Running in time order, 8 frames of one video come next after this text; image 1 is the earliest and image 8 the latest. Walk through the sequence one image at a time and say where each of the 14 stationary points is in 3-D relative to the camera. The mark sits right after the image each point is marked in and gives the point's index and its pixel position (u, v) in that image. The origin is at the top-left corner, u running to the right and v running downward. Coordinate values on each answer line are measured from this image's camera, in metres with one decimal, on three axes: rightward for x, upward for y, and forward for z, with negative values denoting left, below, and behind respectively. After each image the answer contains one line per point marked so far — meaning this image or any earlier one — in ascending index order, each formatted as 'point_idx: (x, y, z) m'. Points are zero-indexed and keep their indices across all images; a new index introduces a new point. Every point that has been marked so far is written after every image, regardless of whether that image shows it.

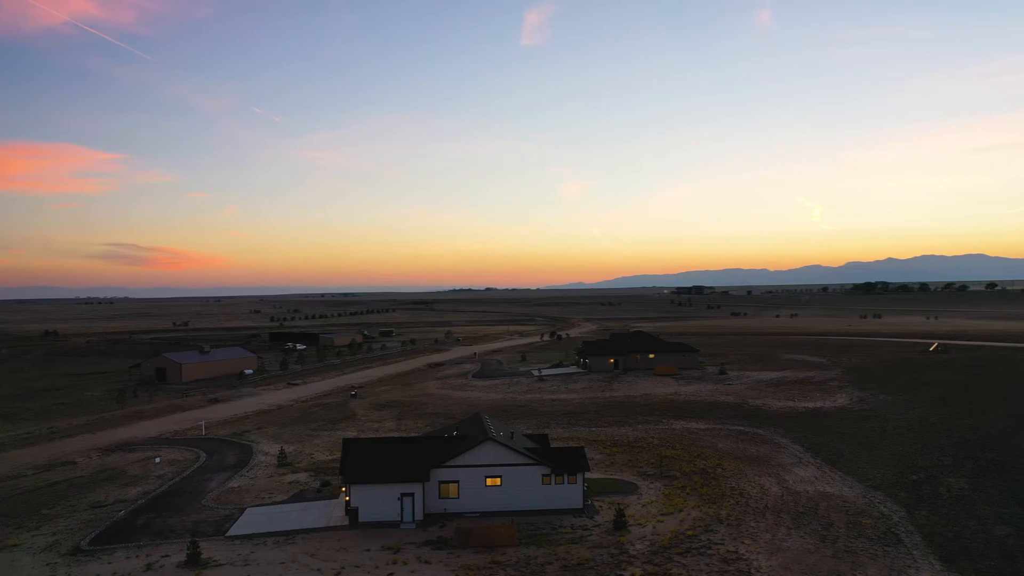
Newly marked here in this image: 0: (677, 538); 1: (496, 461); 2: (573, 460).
0: (+4.4, -6.6, +16.9) m
1: (-0.5, -5.2, +19.2) m
2: (+1.8, -5.3, +19.8) m
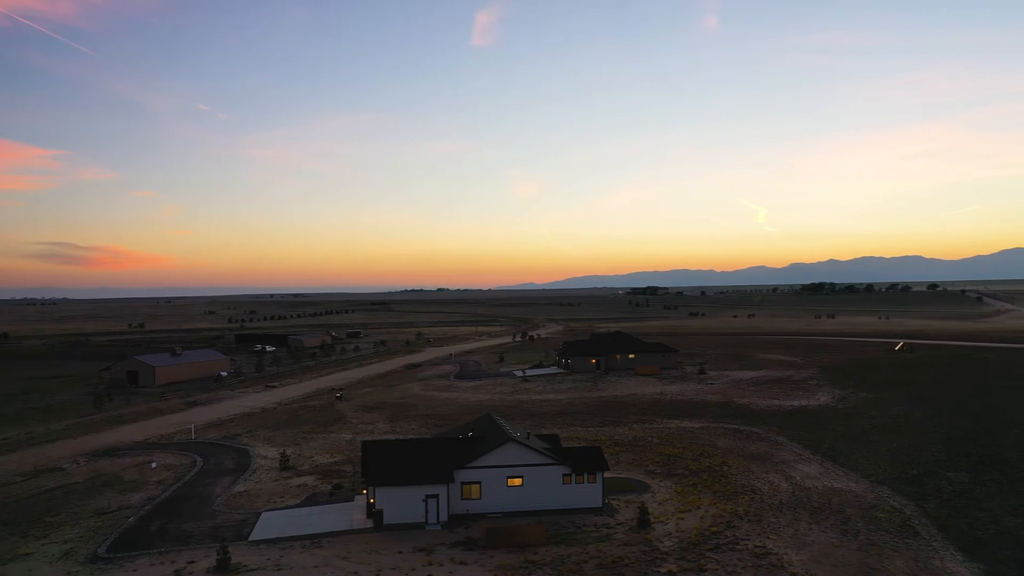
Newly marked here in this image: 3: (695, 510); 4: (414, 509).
0: (+5.1, -6.6, +17.2) m
1: (+0.1, -5.2, +19.2) m
2: (+2.4, -5.3, +19.9) m
3: (+5.6, -6.8, +19.6) m
4: (-2.7, -6.2, +18.1) m
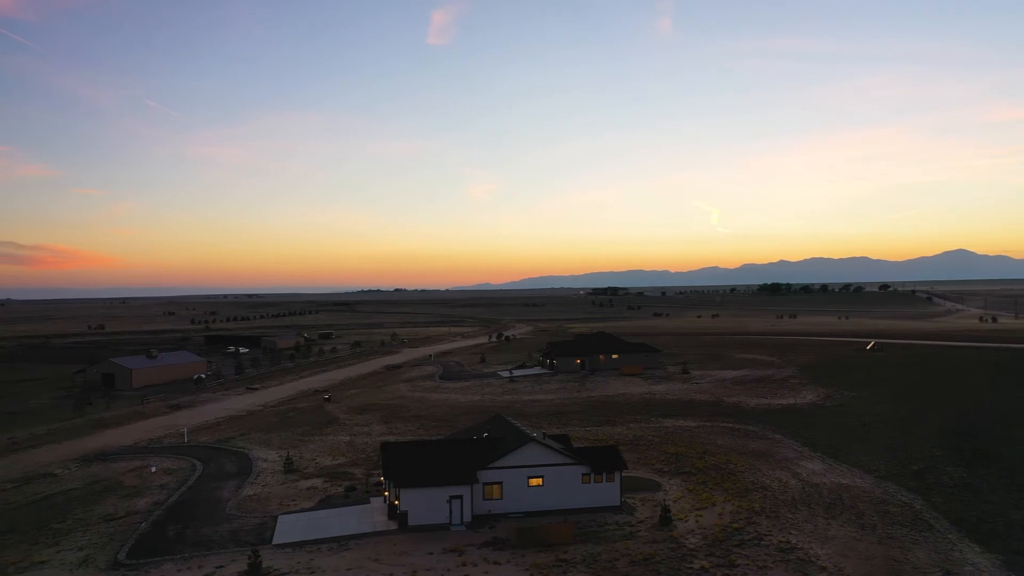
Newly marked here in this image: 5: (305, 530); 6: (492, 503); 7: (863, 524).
0: (+5.8, -6.6, +17.6) m
1: (+0.8, -5.2, +19.3) m
2: (+3.0, -5.3, +20.1) m
3: (+6.2, -6.8, +19.9) m
4: (-2.1, -6.3, +18.1) m
5: (-5.9, -6.9, +18.2) m
6: (-0.6, -6.4, +19.0) m
7: (+9.6, -6.5, +17.6) m
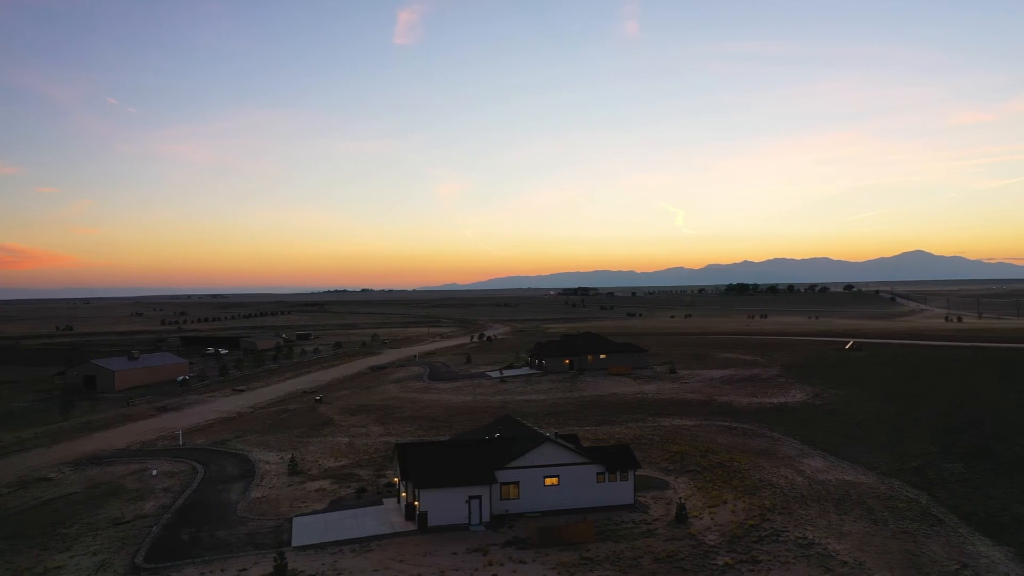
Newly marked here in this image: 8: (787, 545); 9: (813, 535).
0: (+6.4, -6.6, +17.9) m
1: (+1.3, -5.2, +19.5) m
2: (+3.5, -5.4, +20.3) m
3: (+6.7, -6.8, +20.2) m
4: (-1.5, -6.3, +18.1) m
5: (-5.3, -6.9, +18.1) m
6: (-0.1, -6.4, +19.0) m
7: (+10.2, -6.5, +18.0) m
8: (+7.0, -6.5, +16.3) m
9: (+8.0, -6.5, +16.9) m
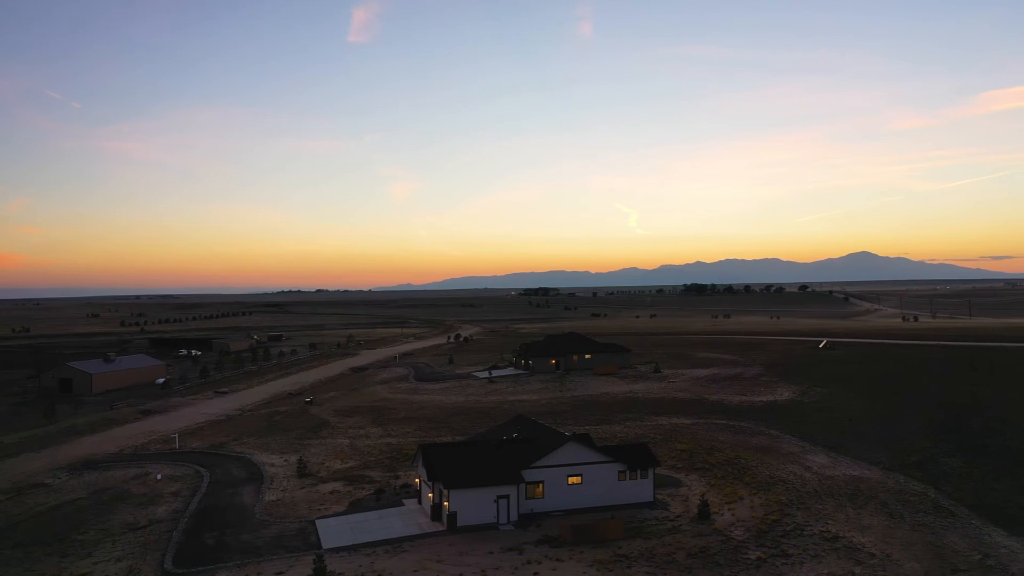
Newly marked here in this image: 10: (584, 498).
0: (+7.2, -6.7, +18.3) m
1: (+2.0, -5.3, +19.7) m
2: (+4.2, -5.4, +20.6) m
3: (+7.4, -6.8, +20.7) m
4: (-0.7, -6.3, +18.2) m
5: (-4.5, -6.9, +18.1) m
6: (+0.7, -6.4, +19.2) m
7: (+11.0, -6.5, +18.6) m
8: (+7.8, -6.5, +16.8) m
9: (+8.8, -6.5, +17.4) m
10: (+2.2, -6.5, +19.8) m
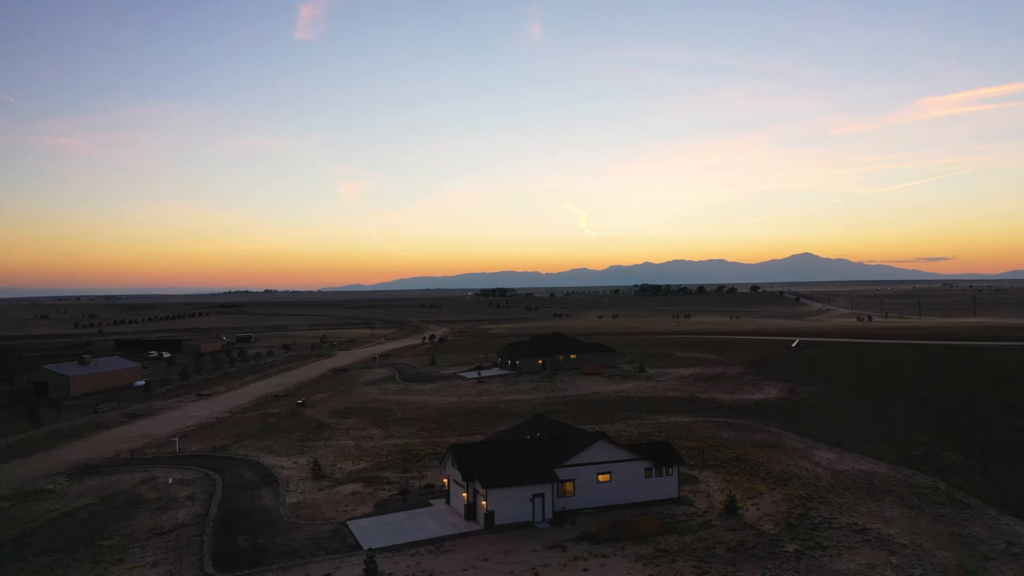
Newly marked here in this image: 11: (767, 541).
0: (+8.2, -6.7, +18.8) m
1: (+2.9, -5.3, +20.0) m
2: (+5.1, -5.4, +21.0) m
3: (+8.3, -6.9, +21.2) m
4: (+0.3, -6.3, +18.4) m
5: (-3.5, -6.9, +18.1) m
6: (+1.6, -6.4, +19.4) m
7: (+12.0, -6.5, +19.3) m
8: (+8.9, -6.6, +17.3) m
9: (+9.8, -6.6, +18.1) m
10: (+3.2, -6.5, +20.1) m
11: (+6.7, -6.7, +16.9) m
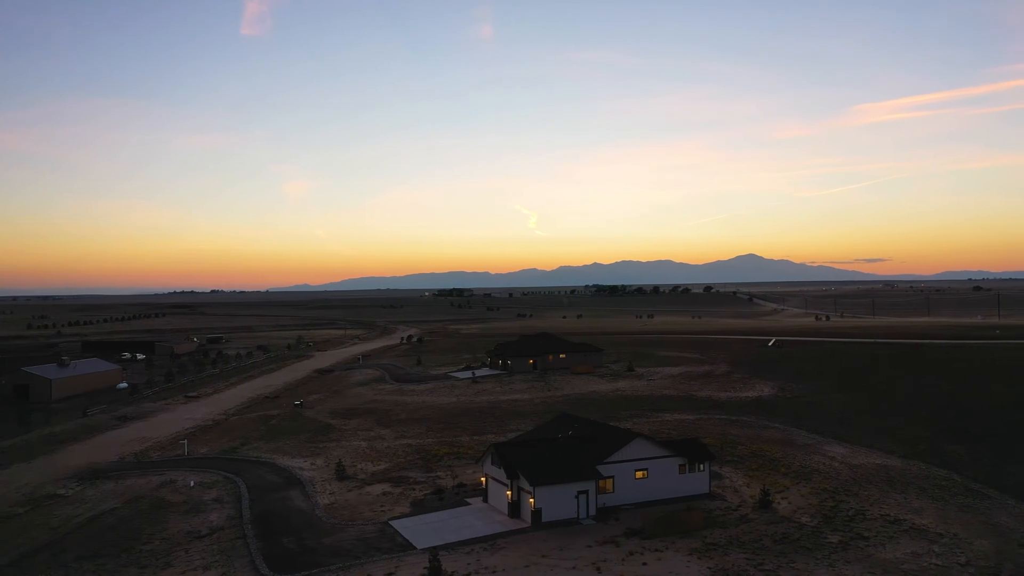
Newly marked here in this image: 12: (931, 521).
0: (+9.5, -6.7, +19.5) m
1: (+4.2, -5.3, +20.4) m
2: (+6.2, -5.4, +21.5) m
3: (+9.4, -6.9, +21.9) m
4: (+1.6, -6.3, +18.7) m
5: (-2.2, -6.9, +18.2) m
6: (+2.9, -6.4, +19.8) m
7: (+13.2, -6.5, +20.1) m
8: (+10.3, -6.6, +18.0) m
9: (+11.1, -6.6, +18.8) m
10: (+4.4, -6.5, +20.5) m
11: (+8.0, -6.7, +17.5) m
12: (+11.6, -6.5, +17.8) m
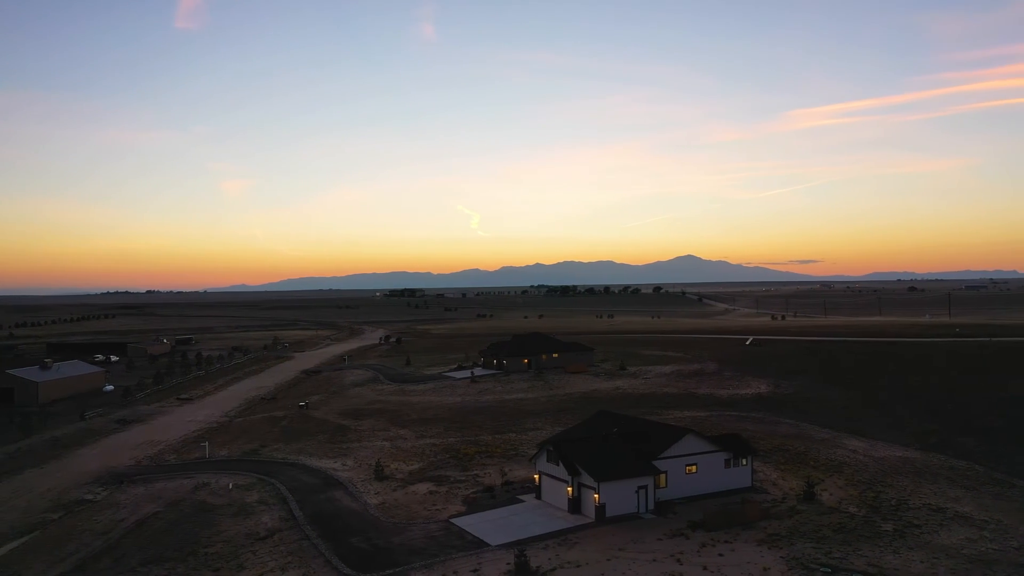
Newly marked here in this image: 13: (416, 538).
0: (+11.3, -6.7, +20.4) m
1: (+5.9, -5.3, +21.0) m
2: (+7.9, -5.4, +22.3) m
3: (+11.1, -6.9, +22.7) m
4: (+3.4, -6.4, +19.2) m
5: (-0.3, -7.0, +18.5) m
6: (+4.7, -6.5, +20.4) m
7: (+15.0, -6.6, +21.2) m
8: (+12.1, -6.6, +18.9) m
9: (+13.0, -6.6, +19.8) m
10: (+6.1, -6.5, +21.1) m
11: (+9.9, -6.7, +18.3) m
12: (+13.5, -6.5, +18.8) m
13: (-2.8, -7.1, +18.2) m
